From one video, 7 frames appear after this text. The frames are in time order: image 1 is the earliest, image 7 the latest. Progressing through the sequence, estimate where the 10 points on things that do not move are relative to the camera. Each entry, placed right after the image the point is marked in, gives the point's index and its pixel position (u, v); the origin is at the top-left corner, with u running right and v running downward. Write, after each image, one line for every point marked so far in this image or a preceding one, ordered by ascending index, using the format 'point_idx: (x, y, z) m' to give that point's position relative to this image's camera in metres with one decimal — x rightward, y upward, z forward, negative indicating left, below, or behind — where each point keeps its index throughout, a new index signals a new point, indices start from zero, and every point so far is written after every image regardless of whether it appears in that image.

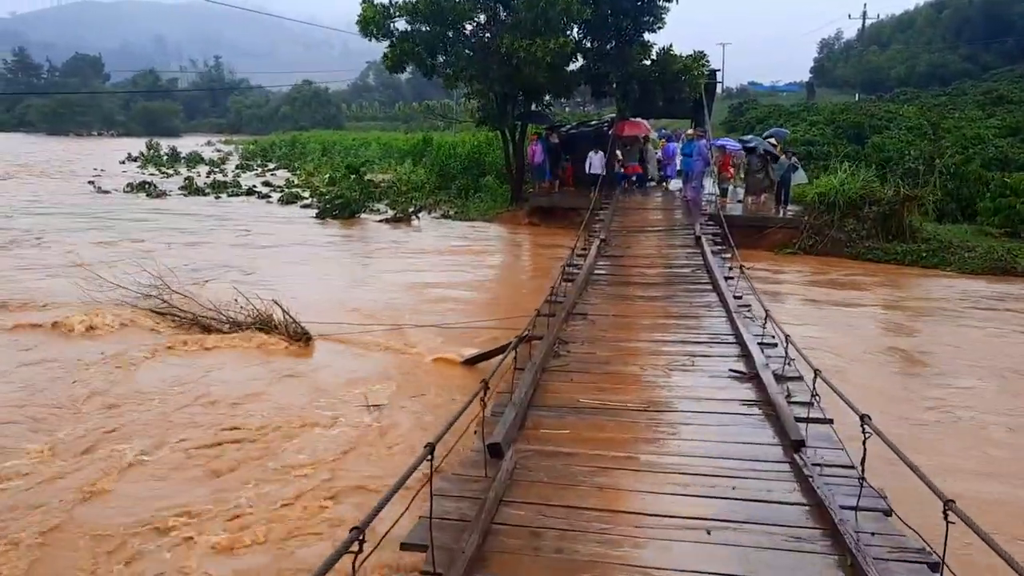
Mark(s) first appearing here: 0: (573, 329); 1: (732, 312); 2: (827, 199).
0: (+0.5, -0.4, +7.6) m
1: (+2.0, -0.2, +7.9) m
2: (+6.3, +1.8, +17.8) m
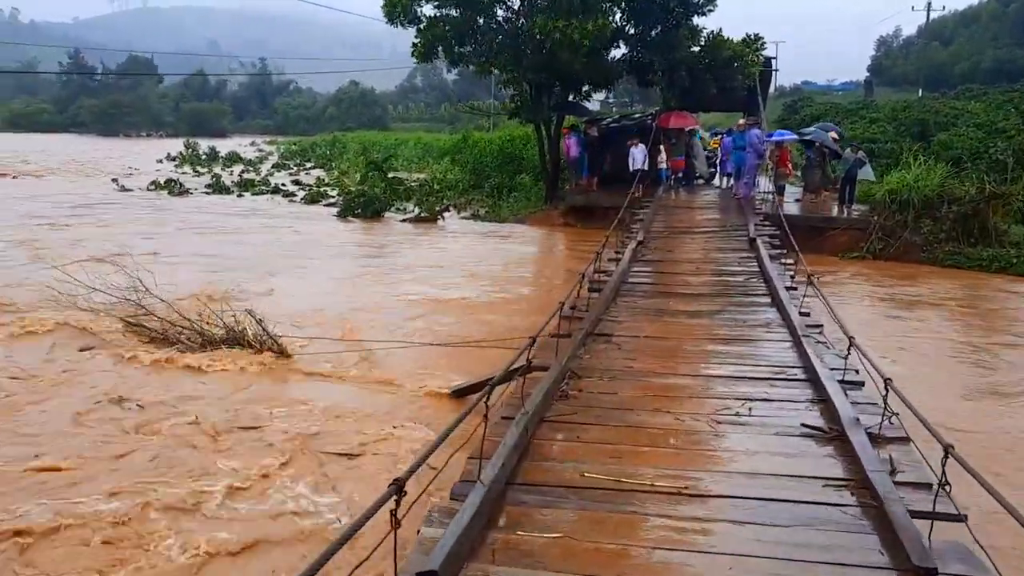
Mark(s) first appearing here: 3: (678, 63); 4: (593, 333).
0: (+0.5, -0.5, +5.9) m
1: (+2.0, -0.3, +6.1) m
2: (+6.9, +1.6, +15.7) m
3: (+3.6, +4.9, +19.5) m
4: (+0.6, -0.3, +6.6) m
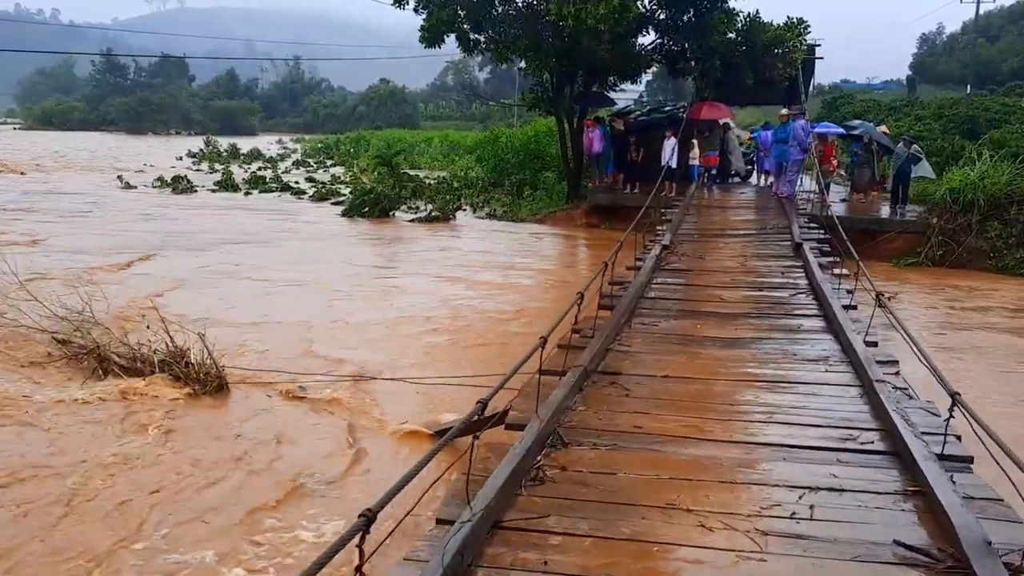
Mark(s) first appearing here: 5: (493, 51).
0: (+0.4, -0.6, +4.4) m
1: (+1.8, -0.5, +4.5) m
2: (+7.1, +1.4, +13.9) m
3: (+4.0, +4.8, +17.8) m
4: (+0.5, -0.5, +5.0) m
5: (-0.4, +5.0, +18.6) m
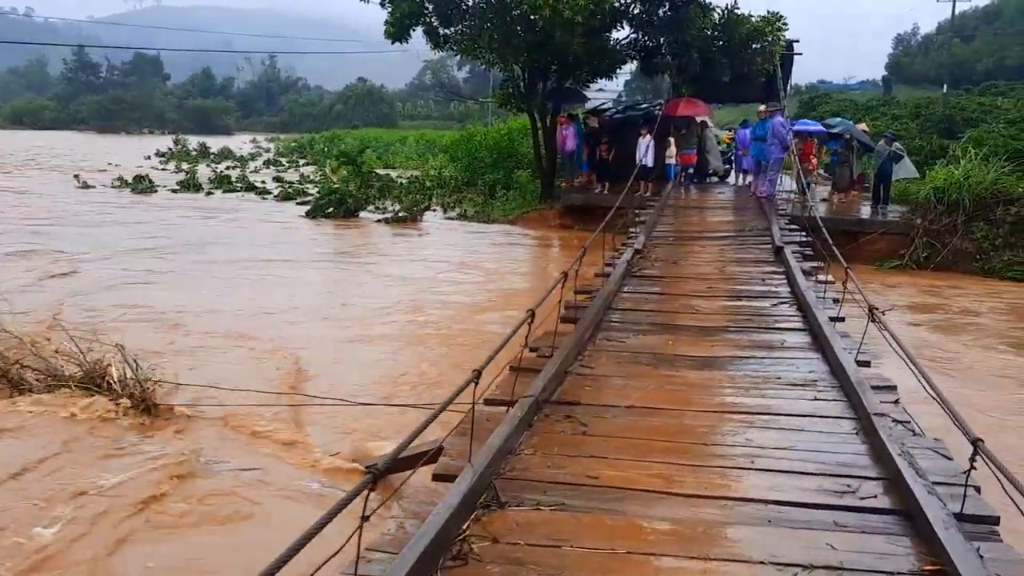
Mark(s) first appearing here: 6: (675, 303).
0: (+0.1, -0.7, +3.7) m
1: (+1.5, -0.5, +3.9) m
2: (+6.6, +1.4, +13.4) m
3: (+3.4, +4.7, +17.2) m
4: (+0.2, -0.5, +4.3) m
5: (-1.1, +4.9, +17.9) m
6: (+1.2, -0.1, +6.8) m
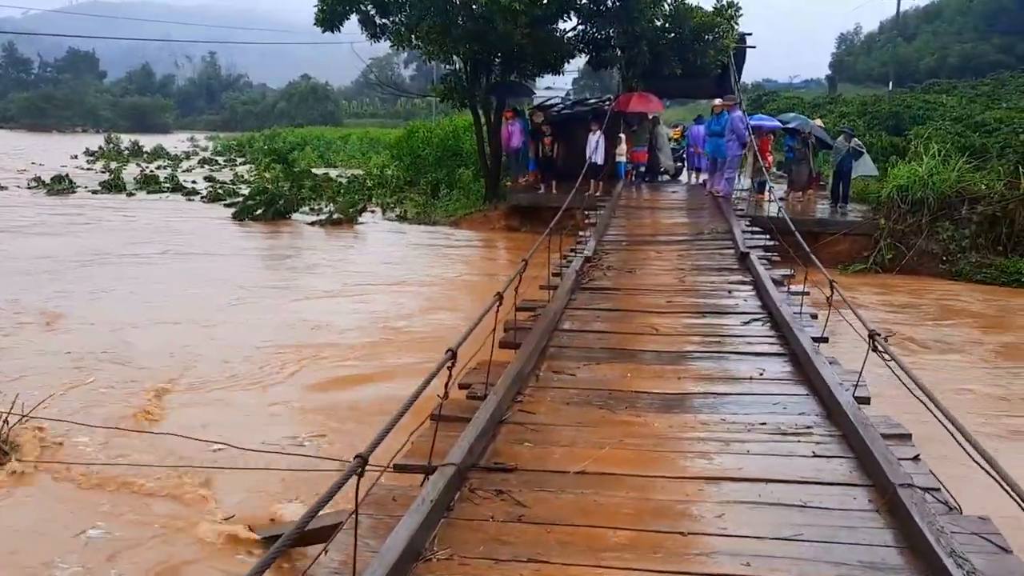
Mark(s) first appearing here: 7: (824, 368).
0: (-0.2, -0.8, +2.7) m
1: (+1.3, -0.6, +2.9) m
2: (+5.8, +1.3, +12.7) m
3: (+2.3, +4.6, +16.3) m
4: (-0.1, -0.7, +3.3) m
5: (-2.2, +4.8, +16.8) m
6: (+0.8, -0.2, +5.8) m
7: (+1.5, -0.4, +4.3) m
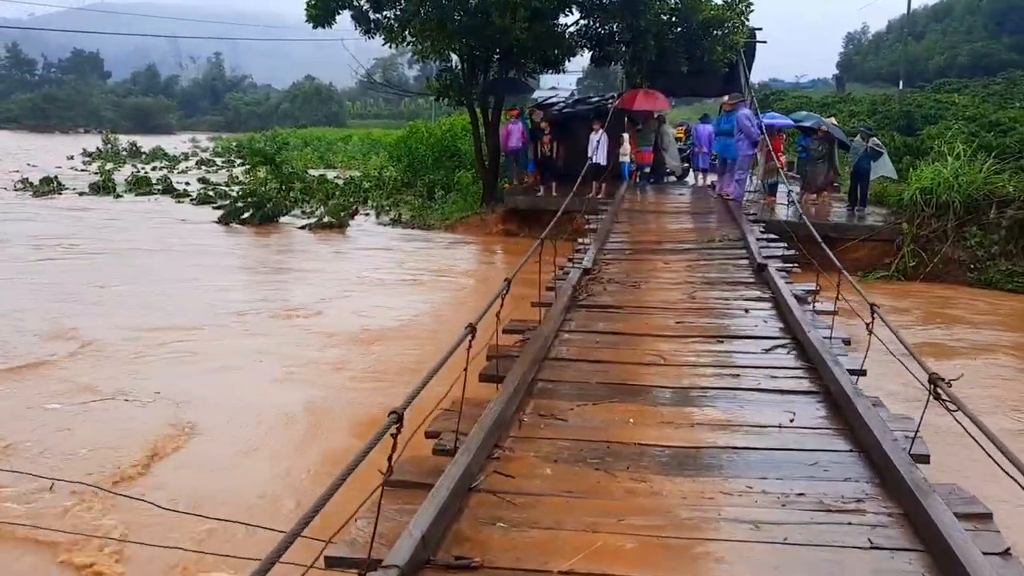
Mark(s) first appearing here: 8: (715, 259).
0: (-0.3, -0.9, +1.9) m
1: (+1.2, -0.8, +2.1) m
2: (+5.7, +1.2, +11.9) m
3: (+2.3, +4.5, +15.5) m
4: (-0.2, -0.8, +2.6) m
5: (-2.2, +4.6, +16.0) m
6: (+0.7, -0.3, +5.0) m
7: (+1.4, -0.5, +3.5) m
8: (+1.8, +0.3, +8.0) m
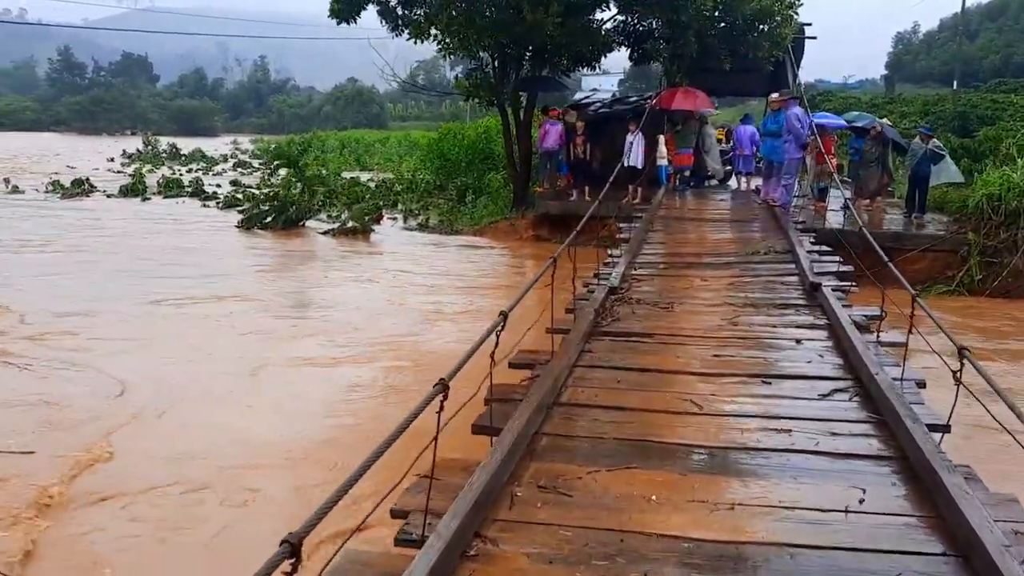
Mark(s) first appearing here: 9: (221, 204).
0: (-0.4, -1.0, +1.1) m
1: (+1.0, -0.9, +1.3) m
2: (+6.1, +1.0, +10.8) m
3: (+2.8, +4.3, +14.6) m
4: (-0.3, -0.9, +1.8) m
5: (-1.6, +4.5, +15.3) m
6: (+0.7, -0.5, +4.2) m
7: (+1.4, -0.7, +2.7) m
8: (+2.0, +0.1, +7.1) m
9: (-6.5, +1.9, +20.0) m
